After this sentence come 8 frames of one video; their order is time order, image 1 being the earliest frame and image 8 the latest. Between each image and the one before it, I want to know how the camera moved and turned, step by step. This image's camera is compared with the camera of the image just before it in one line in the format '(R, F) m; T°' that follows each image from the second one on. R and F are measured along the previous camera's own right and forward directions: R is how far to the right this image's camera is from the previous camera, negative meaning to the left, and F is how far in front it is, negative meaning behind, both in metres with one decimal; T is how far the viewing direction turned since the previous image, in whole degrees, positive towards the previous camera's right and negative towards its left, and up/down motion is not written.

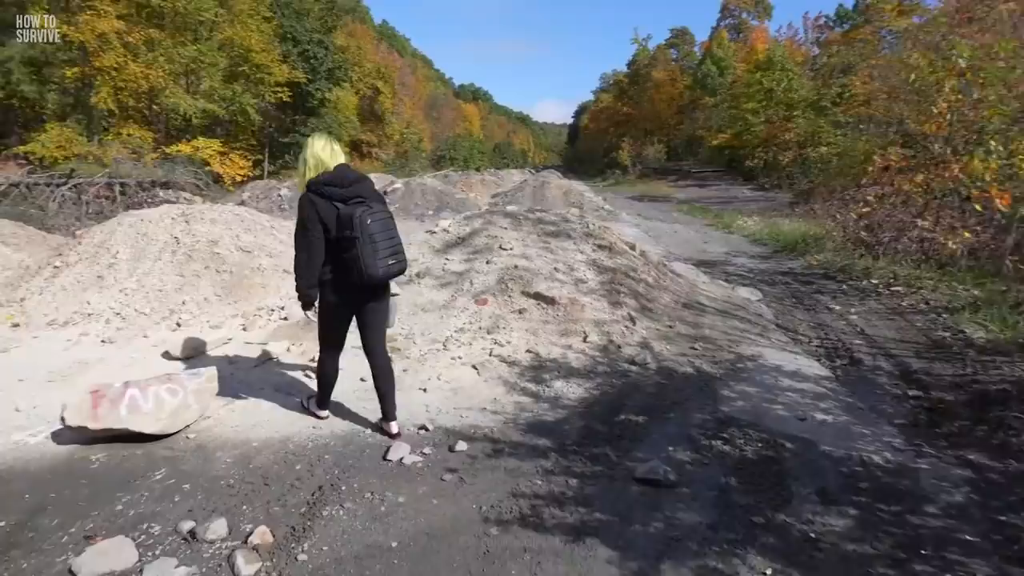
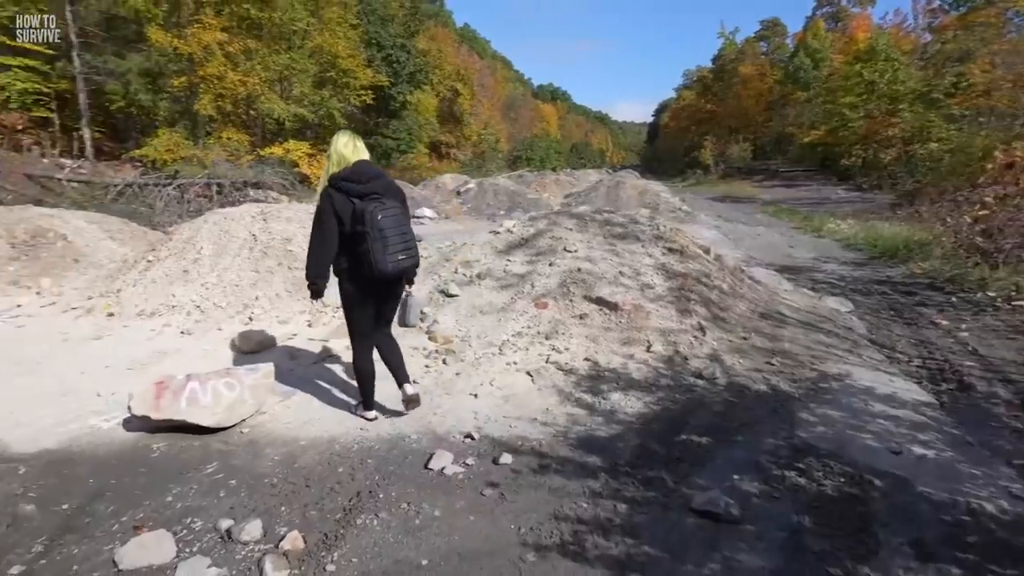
(+0.1, +0.2) m; -8°
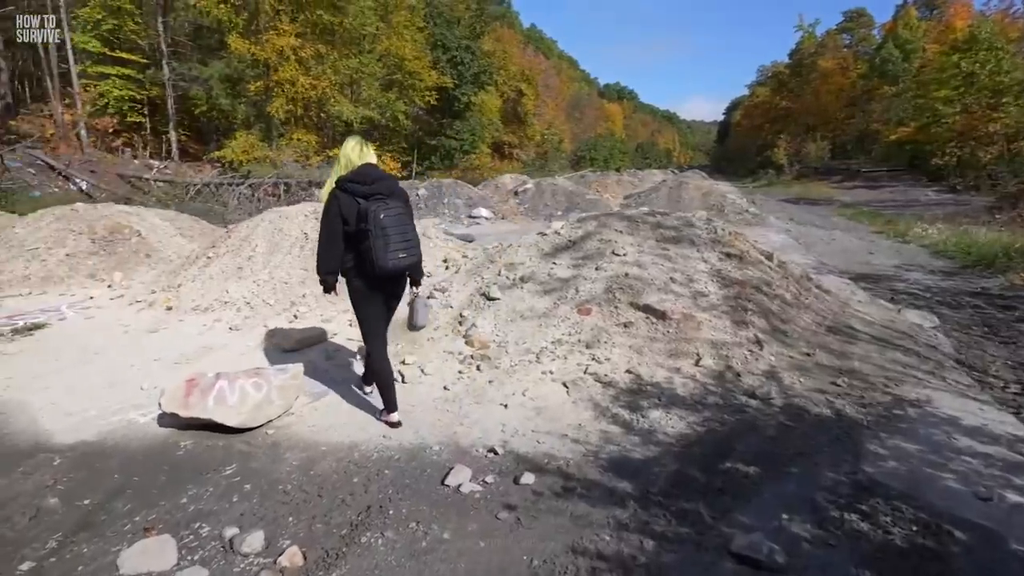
(+0.2, +0.2) m; -6°
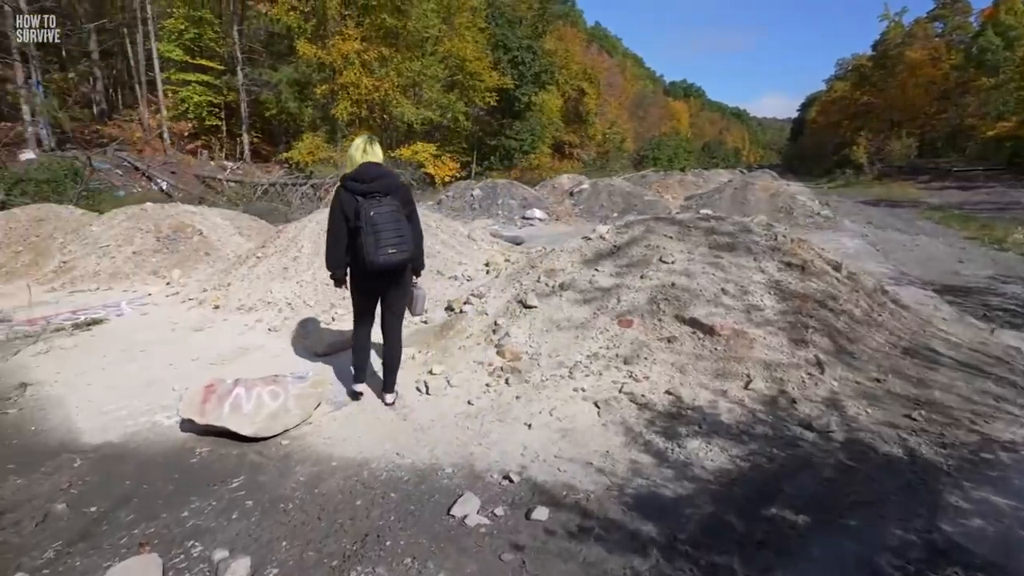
(+0.2, +0.3) m; -6°
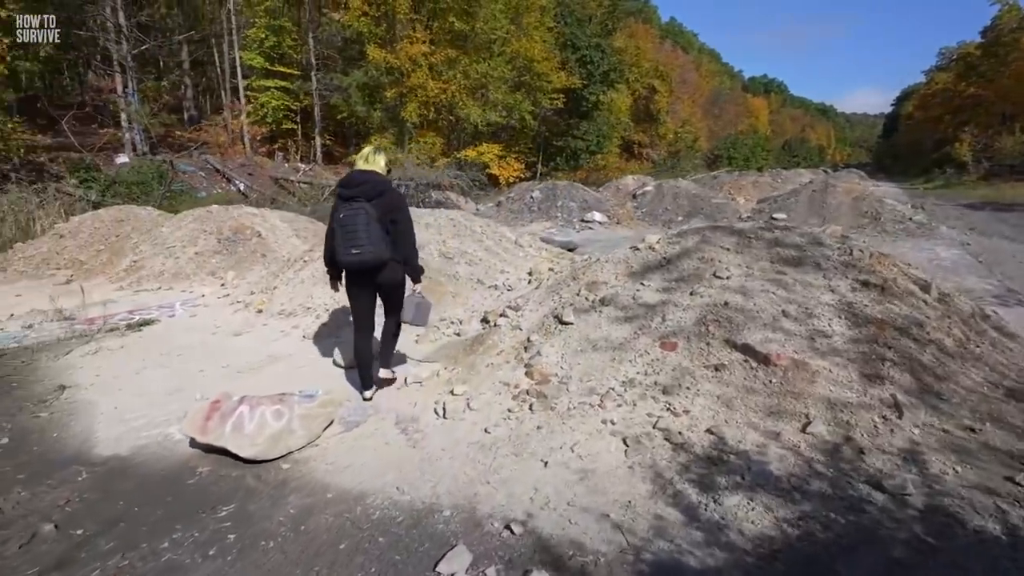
(+0.3, +0.4) m; -7°
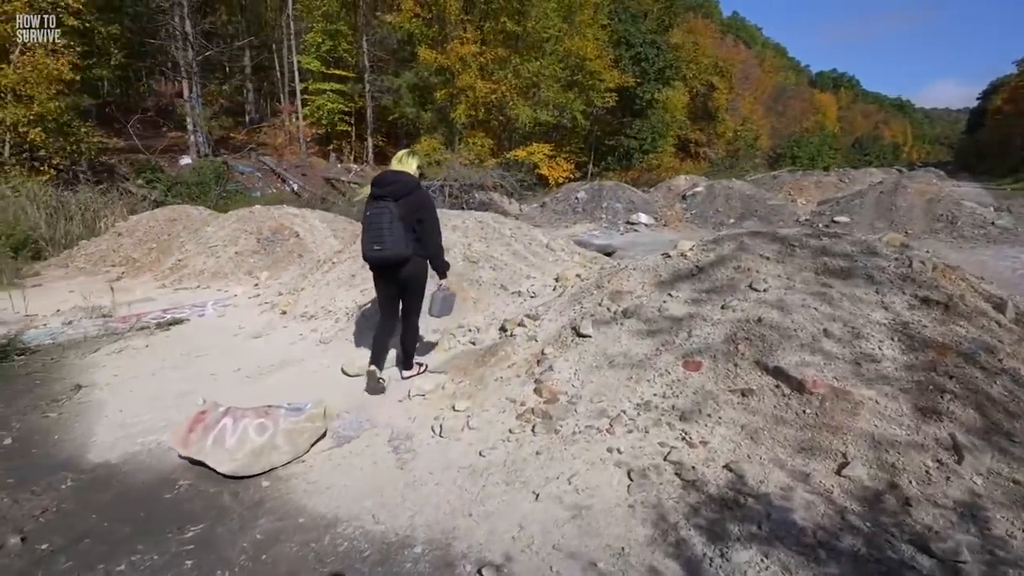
(+0.3, +0.3) m; -5°
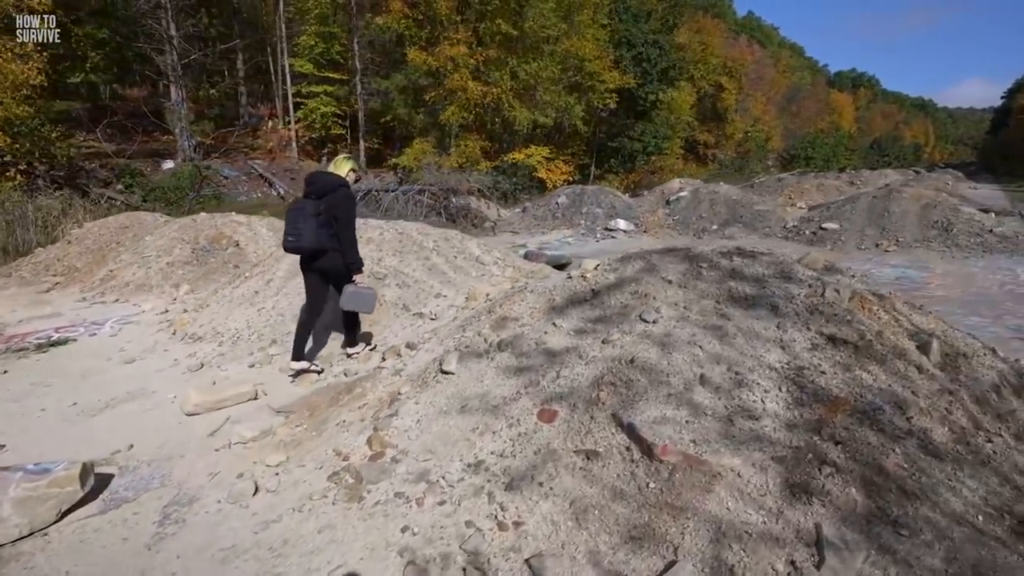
(+1.2, +0.6) m; -2°
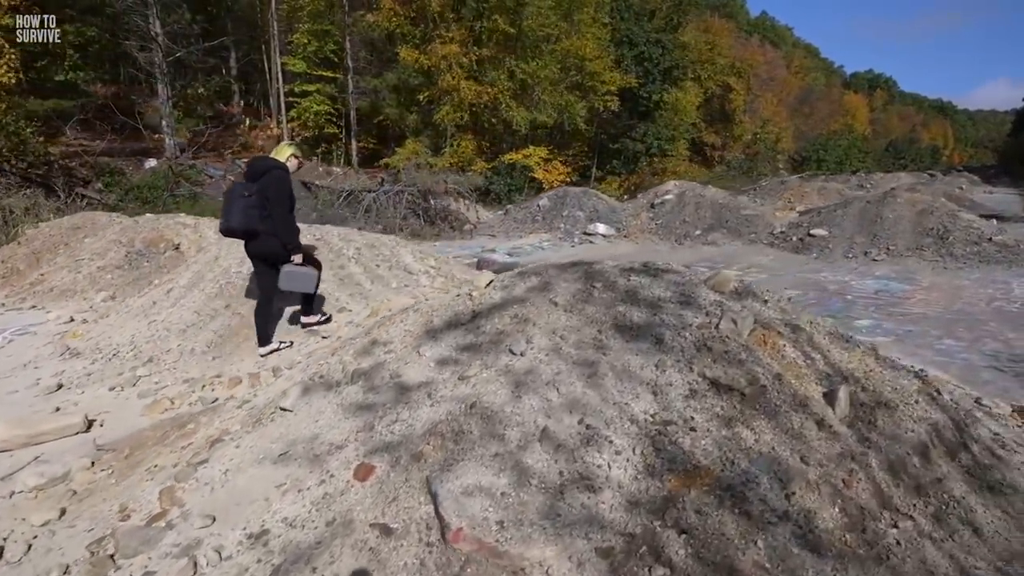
(+1.0, +0.6) m; -1°
